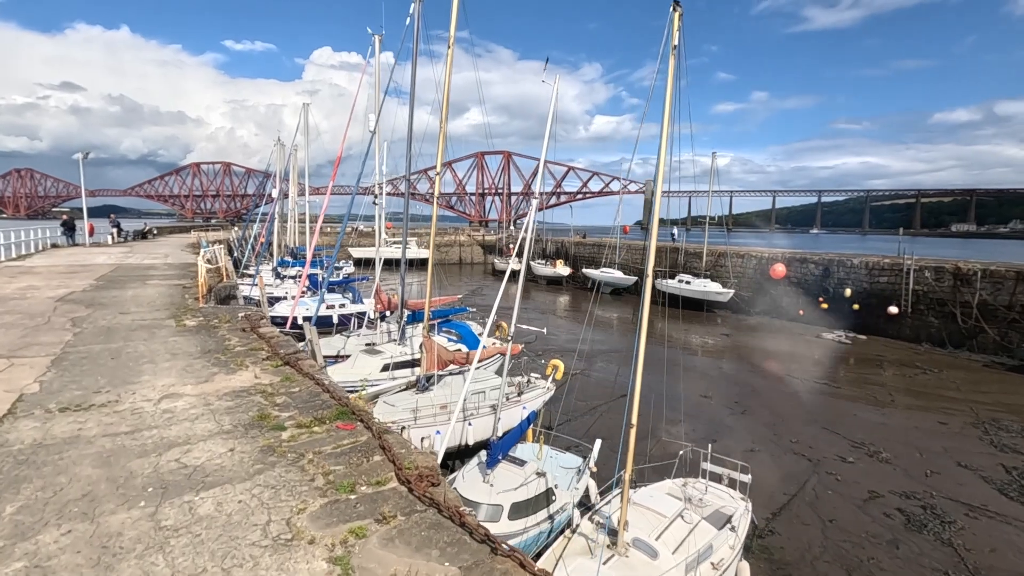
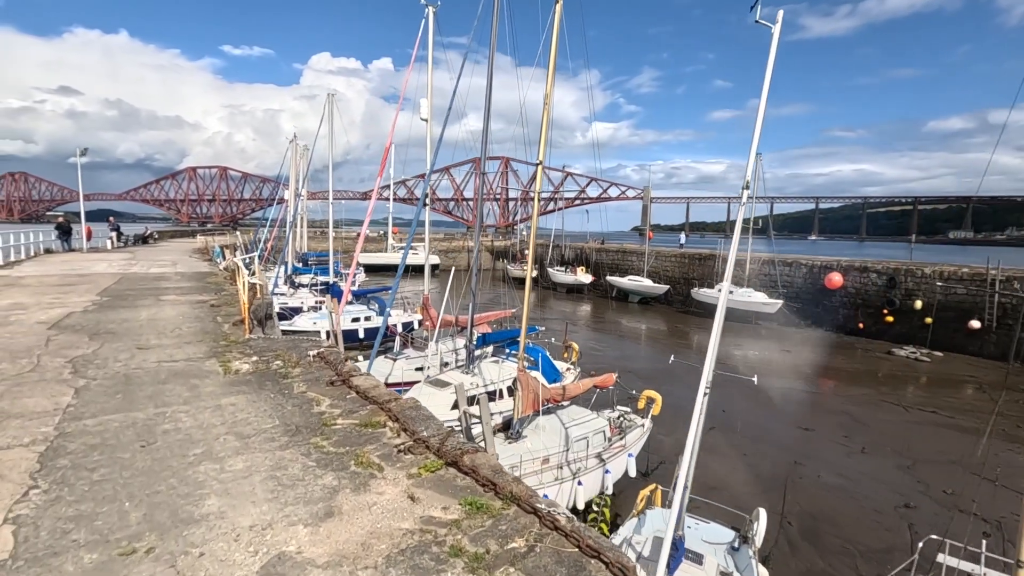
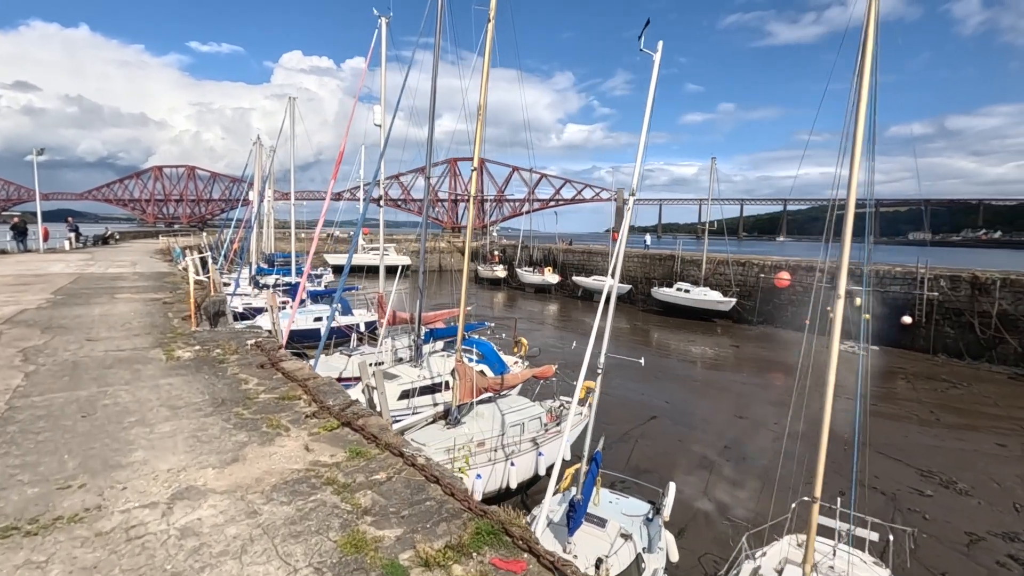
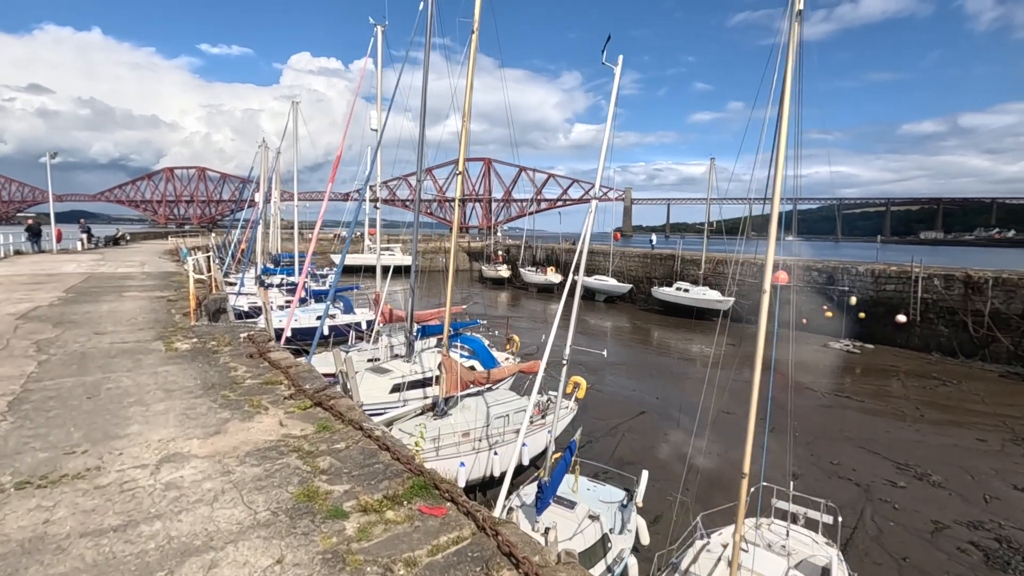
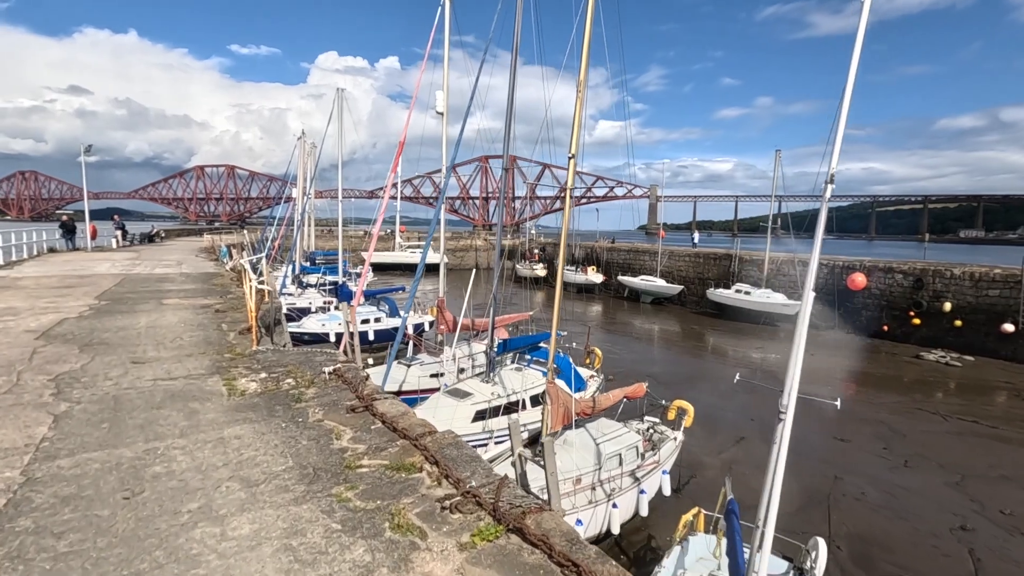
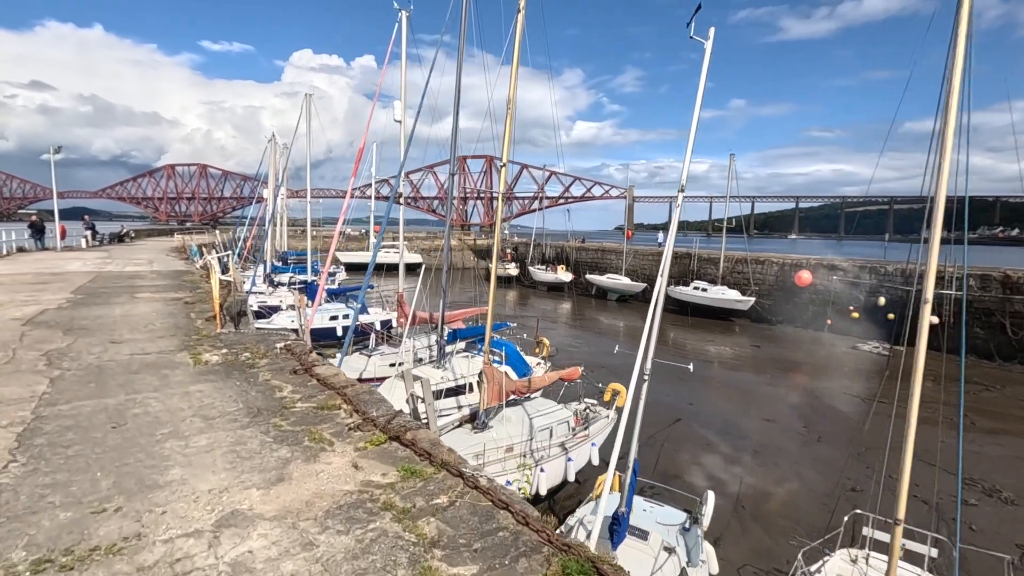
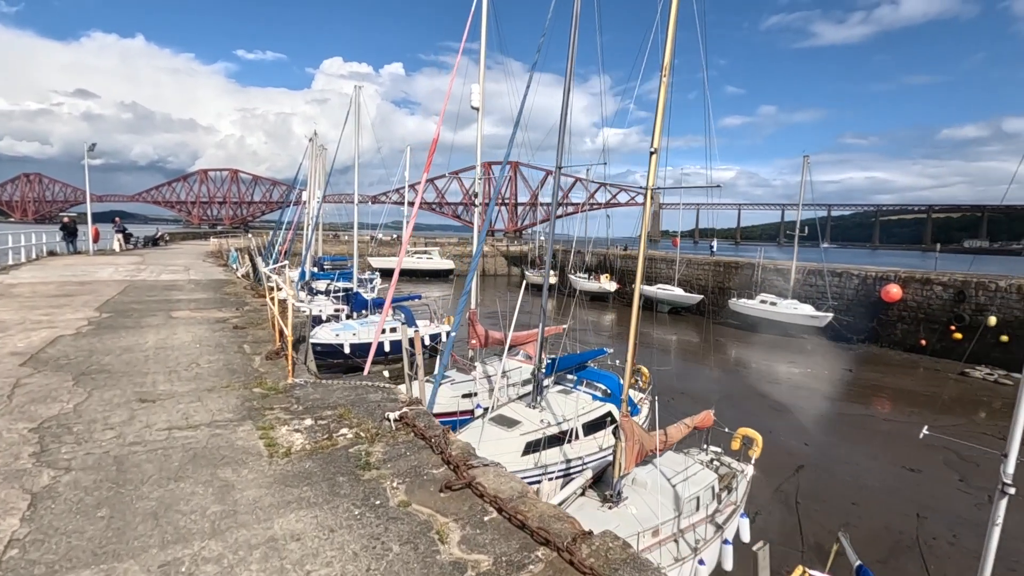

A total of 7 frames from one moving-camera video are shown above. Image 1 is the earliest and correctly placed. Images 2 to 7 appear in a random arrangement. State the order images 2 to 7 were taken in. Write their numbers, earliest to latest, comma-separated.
4, 3, 6, 2, 5, 7
